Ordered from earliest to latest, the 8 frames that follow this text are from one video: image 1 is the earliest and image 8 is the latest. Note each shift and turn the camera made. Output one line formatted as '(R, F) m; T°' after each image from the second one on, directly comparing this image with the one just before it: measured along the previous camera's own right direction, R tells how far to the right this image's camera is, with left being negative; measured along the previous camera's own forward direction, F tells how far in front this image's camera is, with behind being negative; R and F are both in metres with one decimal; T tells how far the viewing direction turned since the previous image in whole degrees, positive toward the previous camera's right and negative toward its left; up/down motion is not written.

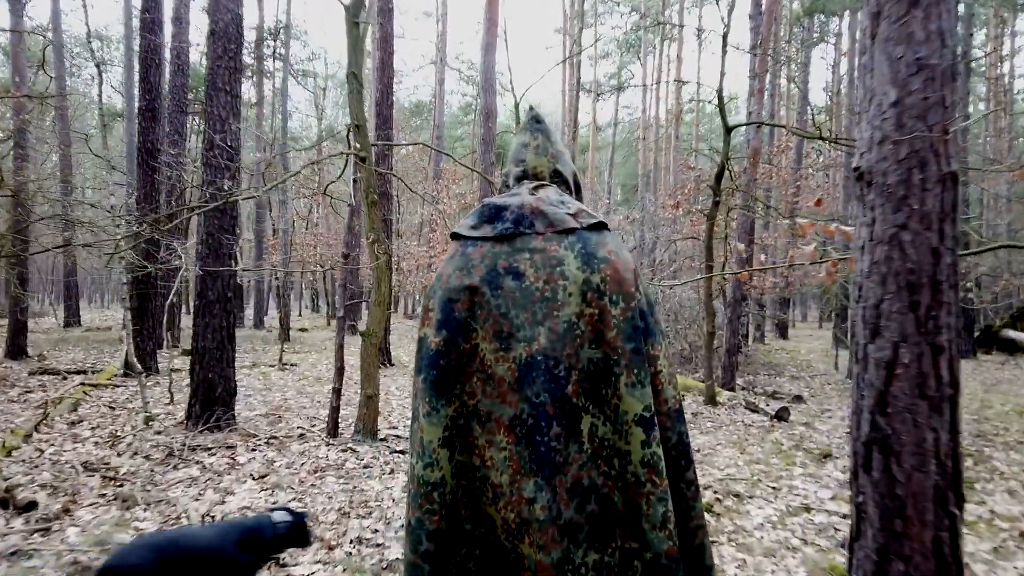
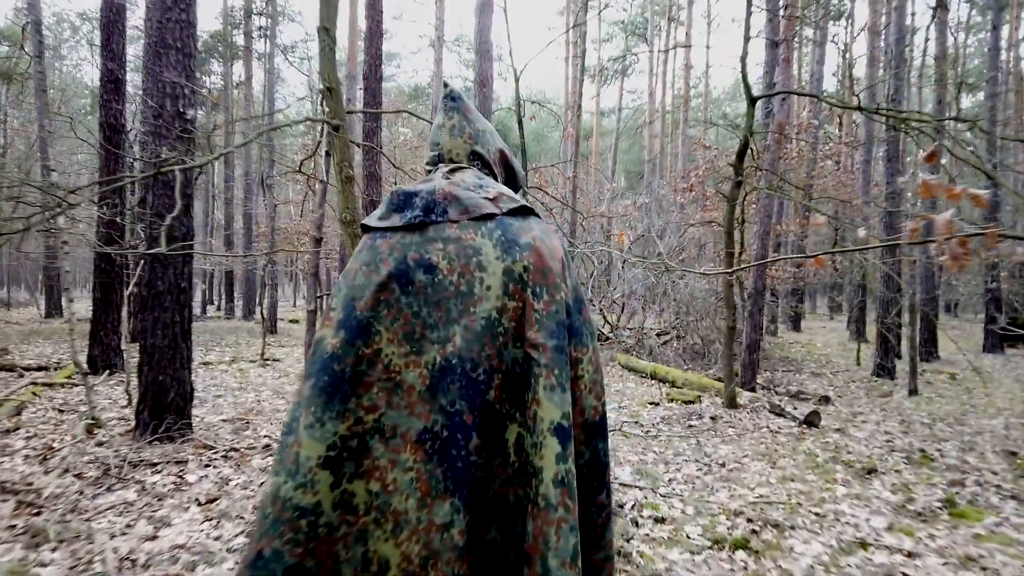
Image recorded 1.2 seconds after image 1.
(+0.1, +1.0) m; 0°
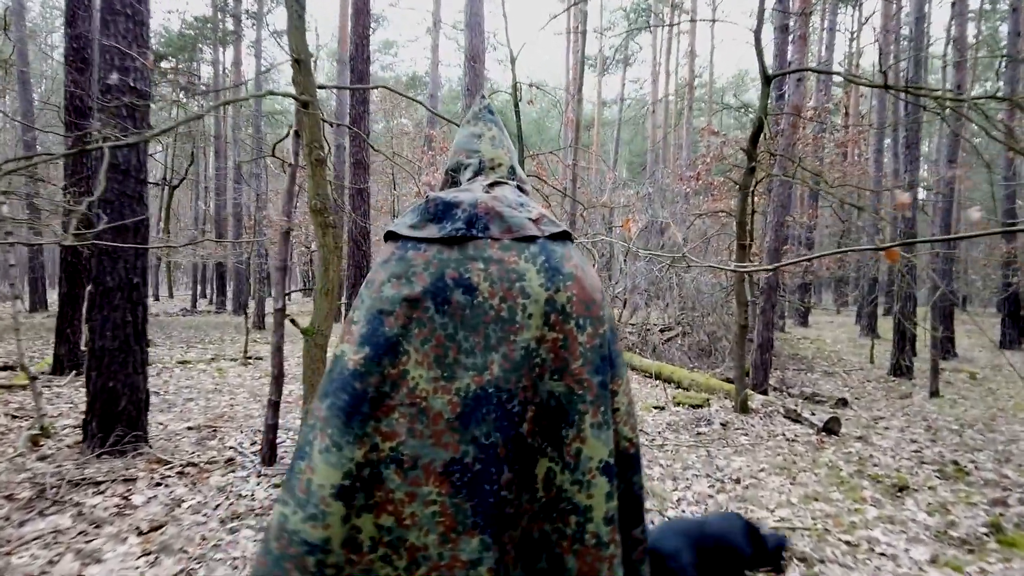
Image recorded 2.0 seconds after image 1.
(+0.1, +0.7) m; 0°
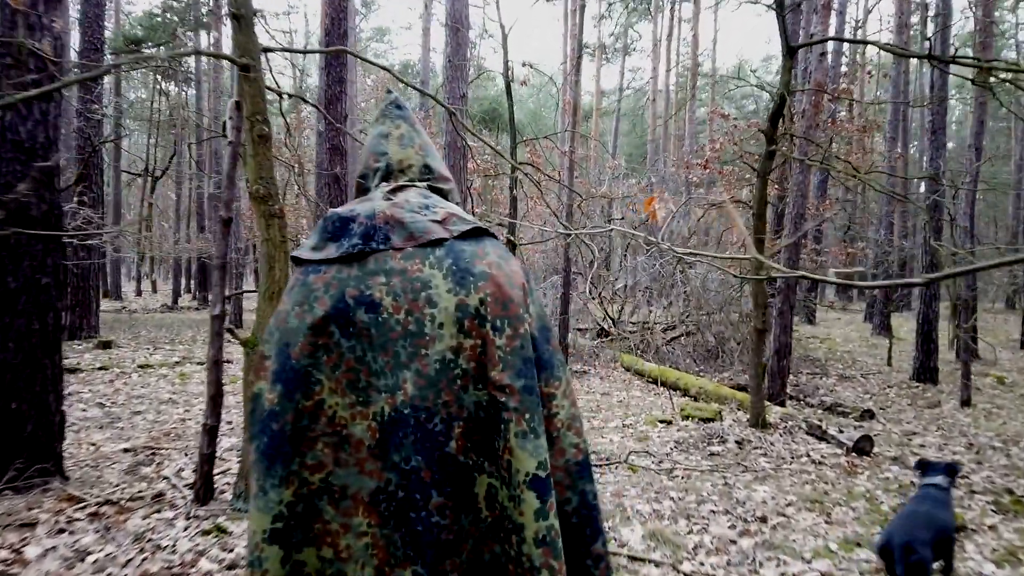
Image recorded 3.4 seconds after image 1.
(+0.1, +0.9) m; 0°
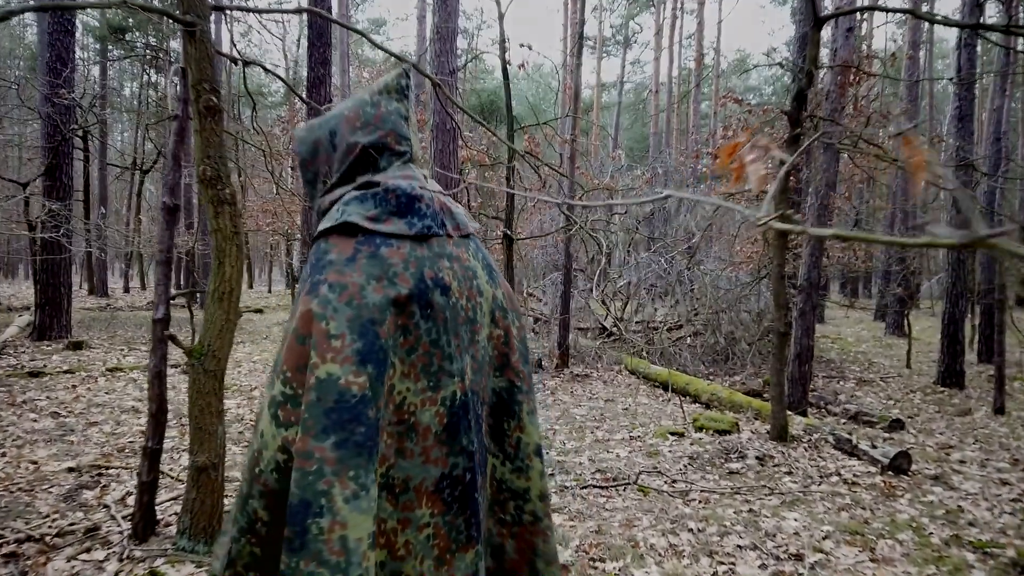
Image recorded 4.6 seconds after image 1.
(0.0, +0.7) m; 0°
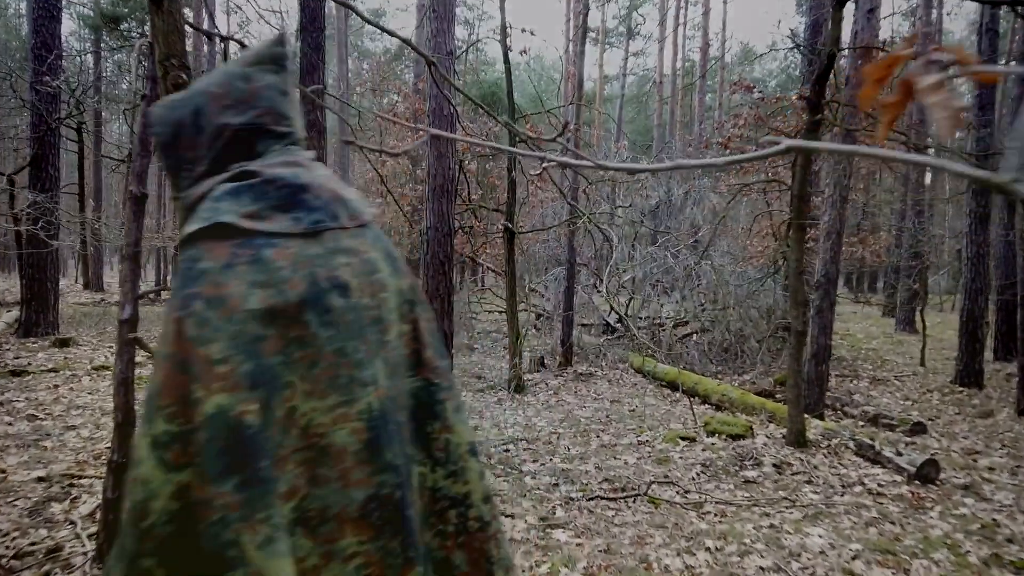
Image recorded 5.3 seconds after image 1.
(0.0, +0.4) m; 0°
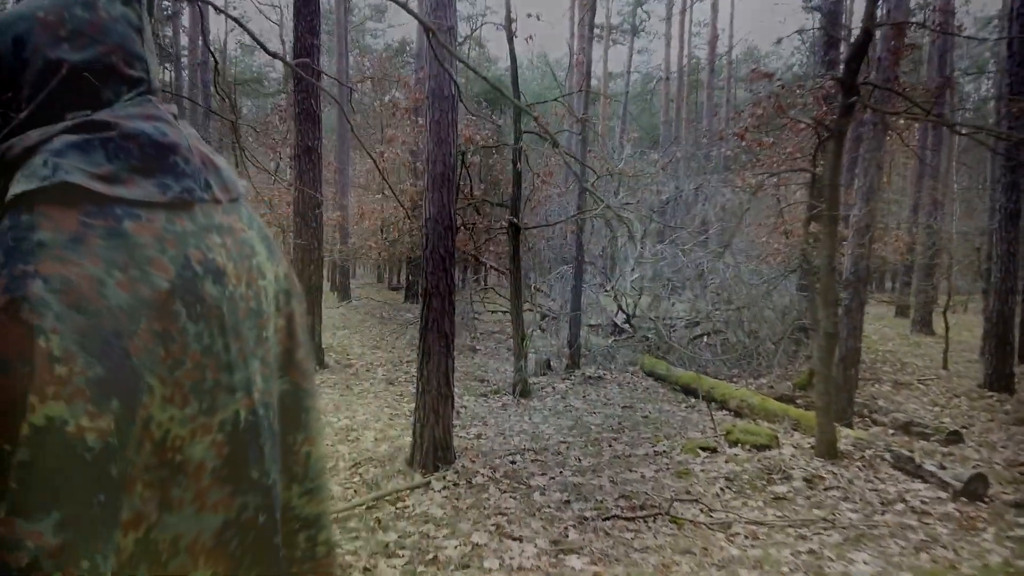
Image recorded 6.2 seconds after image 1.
(0.0, +0.5) m; 0°
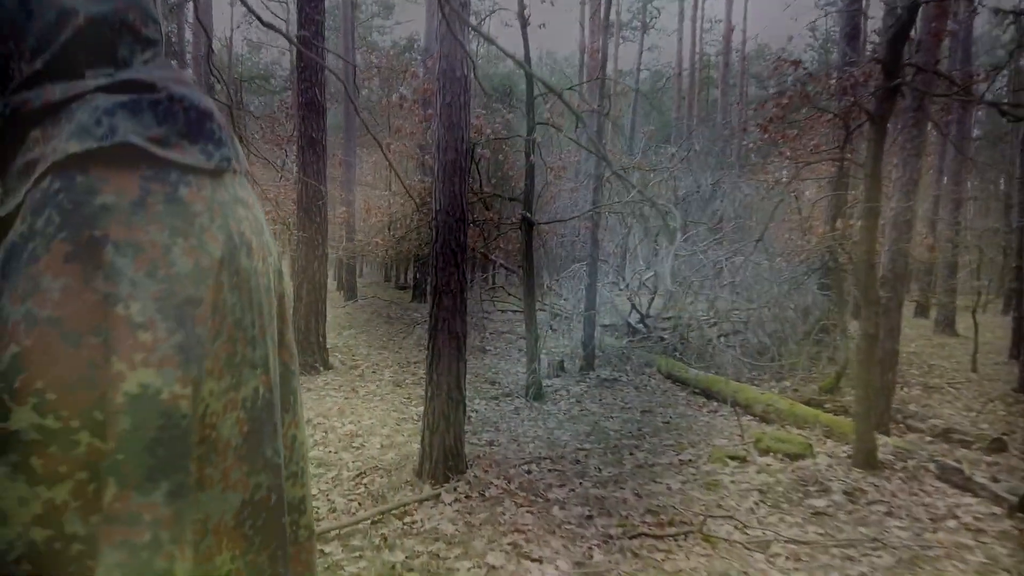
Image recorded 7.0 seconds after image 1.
(-0.1, +0.4) m; -1°
